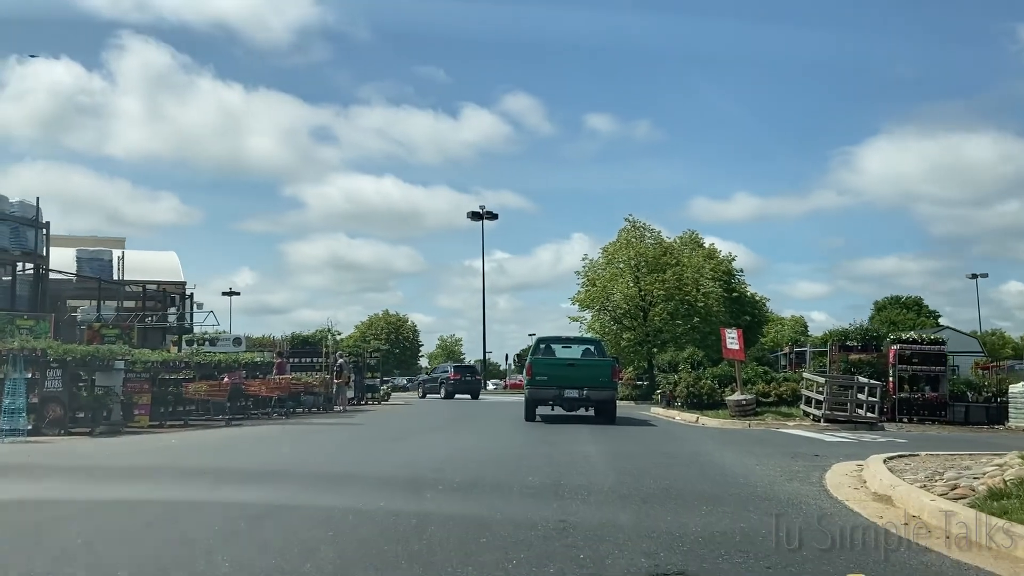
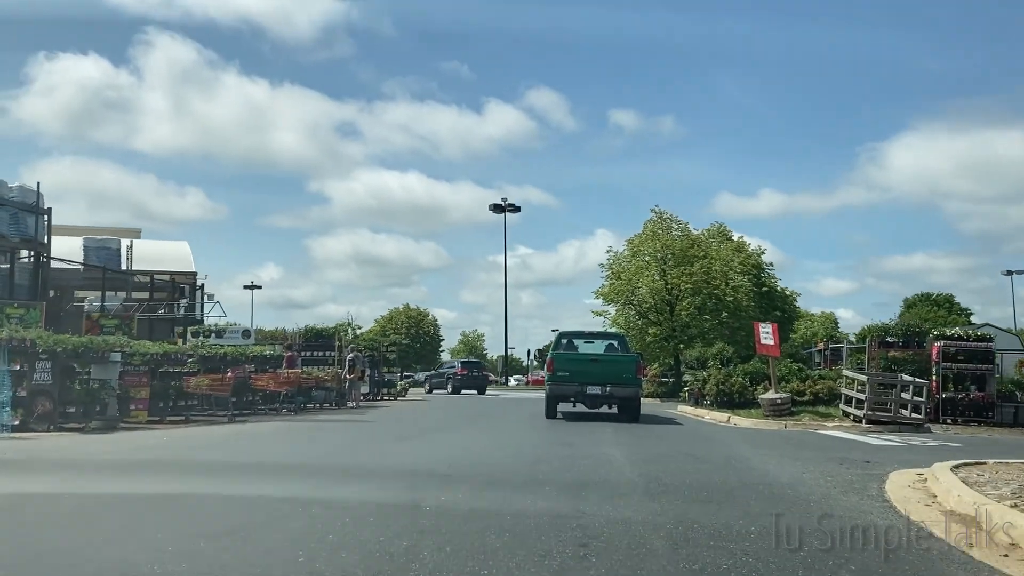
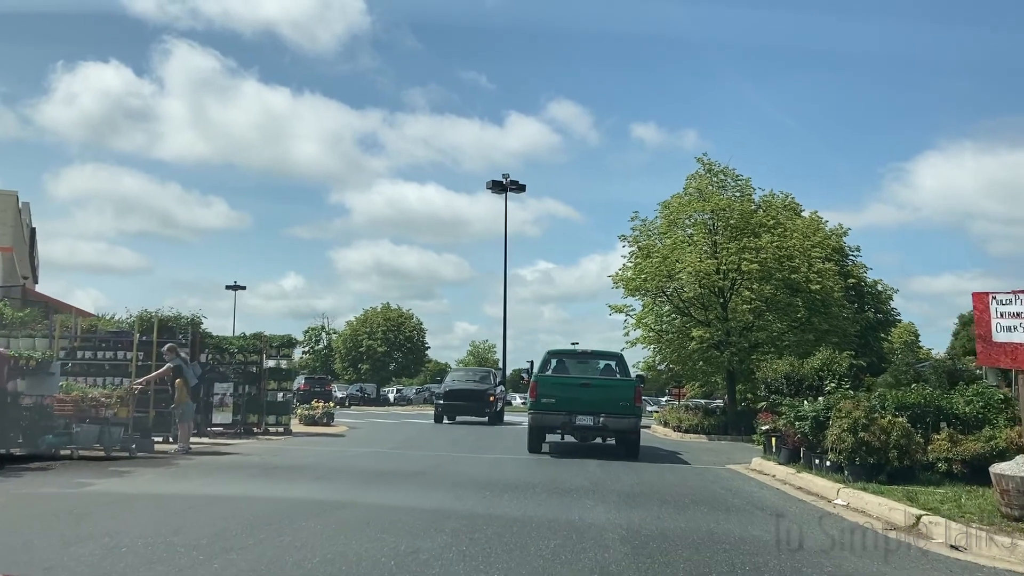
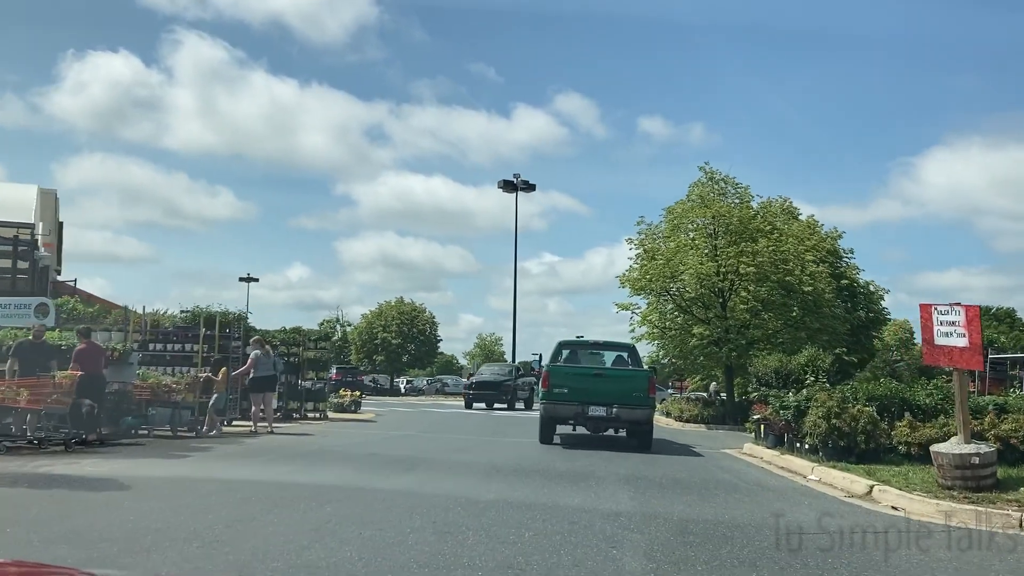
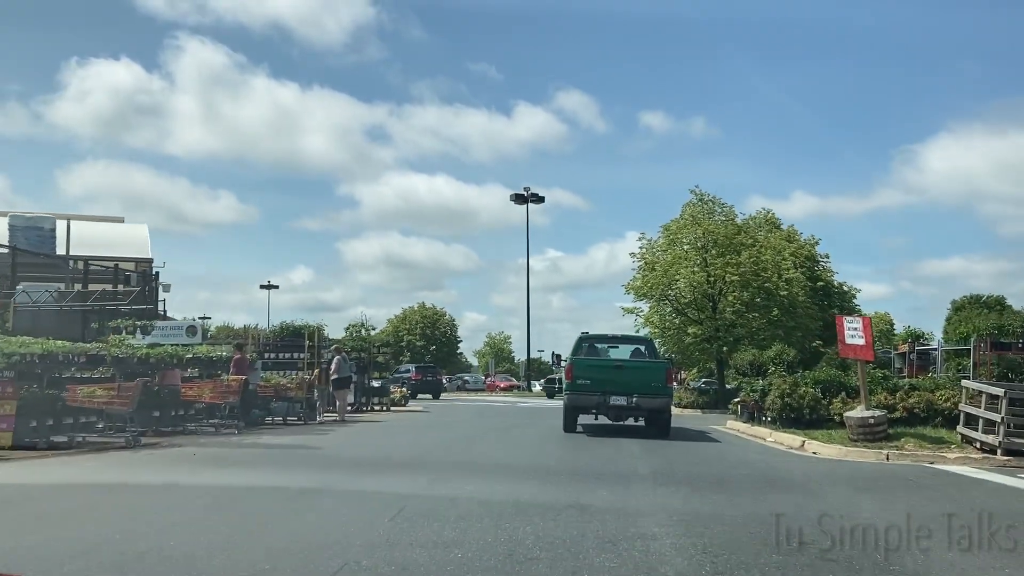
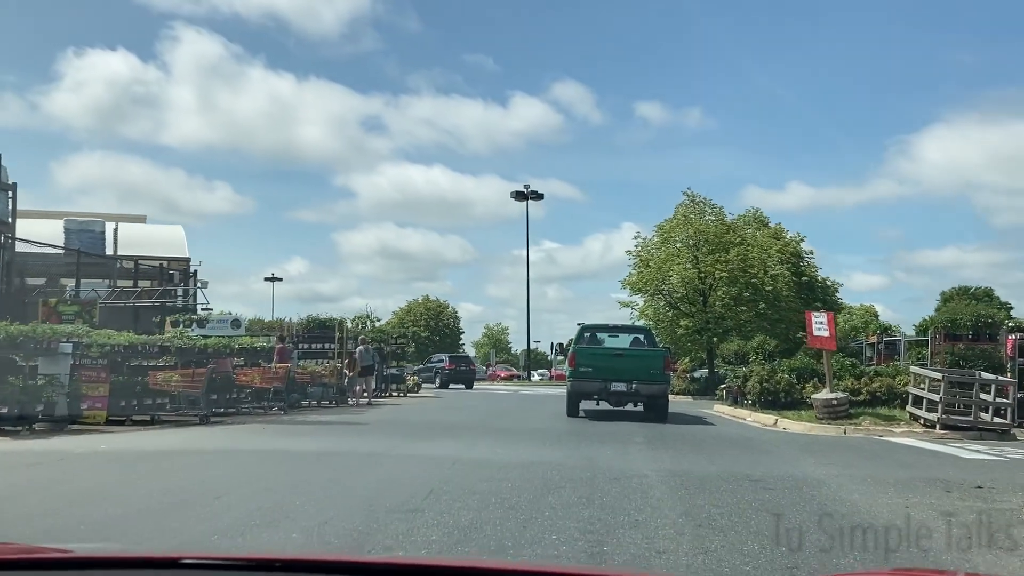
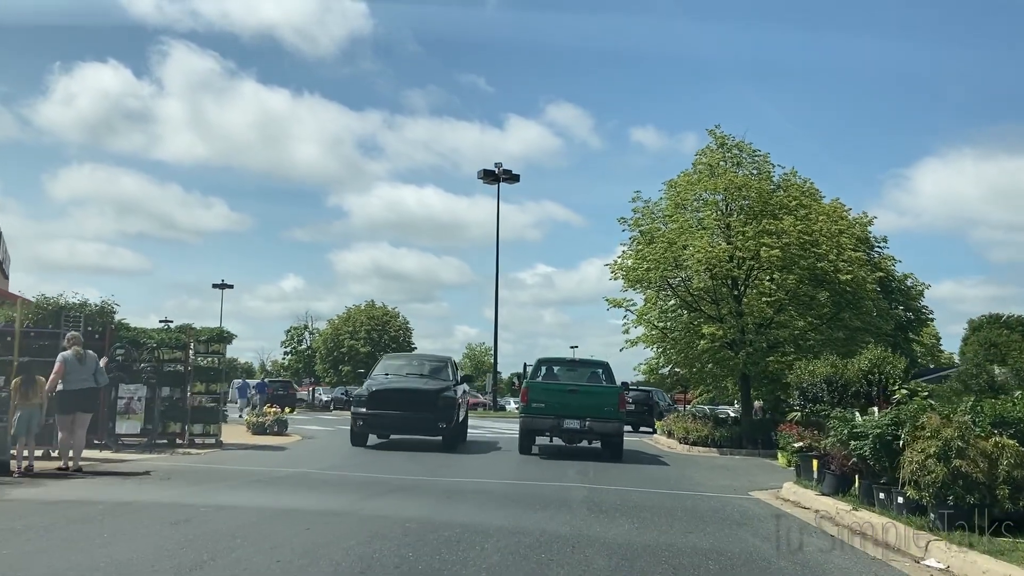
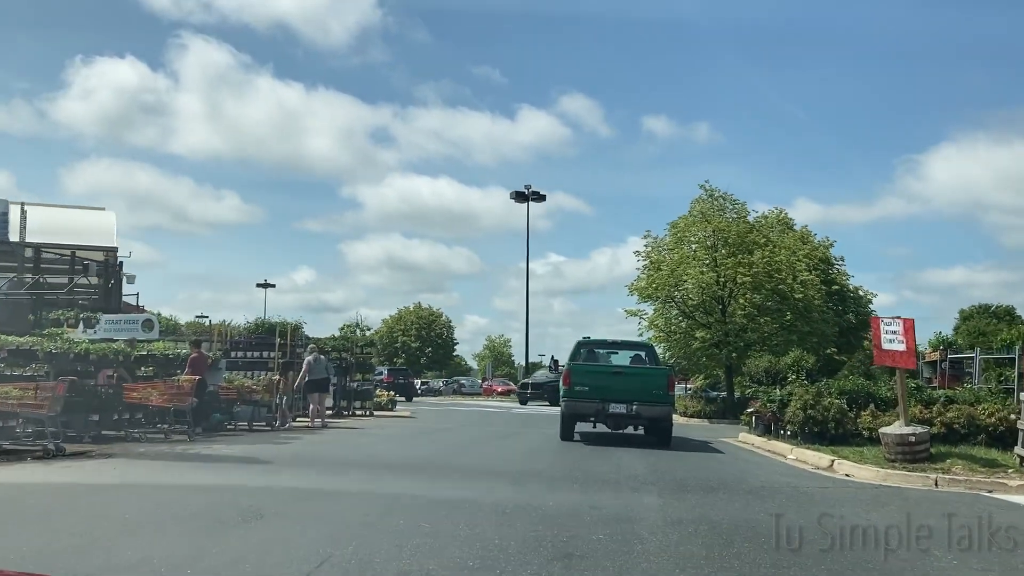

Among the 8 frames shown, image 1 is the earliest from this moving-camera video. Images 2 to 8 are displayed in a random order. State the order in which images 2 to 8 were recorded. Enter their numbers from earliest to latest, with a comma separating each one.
2, 6, 5, 8, 4, 3, 7
